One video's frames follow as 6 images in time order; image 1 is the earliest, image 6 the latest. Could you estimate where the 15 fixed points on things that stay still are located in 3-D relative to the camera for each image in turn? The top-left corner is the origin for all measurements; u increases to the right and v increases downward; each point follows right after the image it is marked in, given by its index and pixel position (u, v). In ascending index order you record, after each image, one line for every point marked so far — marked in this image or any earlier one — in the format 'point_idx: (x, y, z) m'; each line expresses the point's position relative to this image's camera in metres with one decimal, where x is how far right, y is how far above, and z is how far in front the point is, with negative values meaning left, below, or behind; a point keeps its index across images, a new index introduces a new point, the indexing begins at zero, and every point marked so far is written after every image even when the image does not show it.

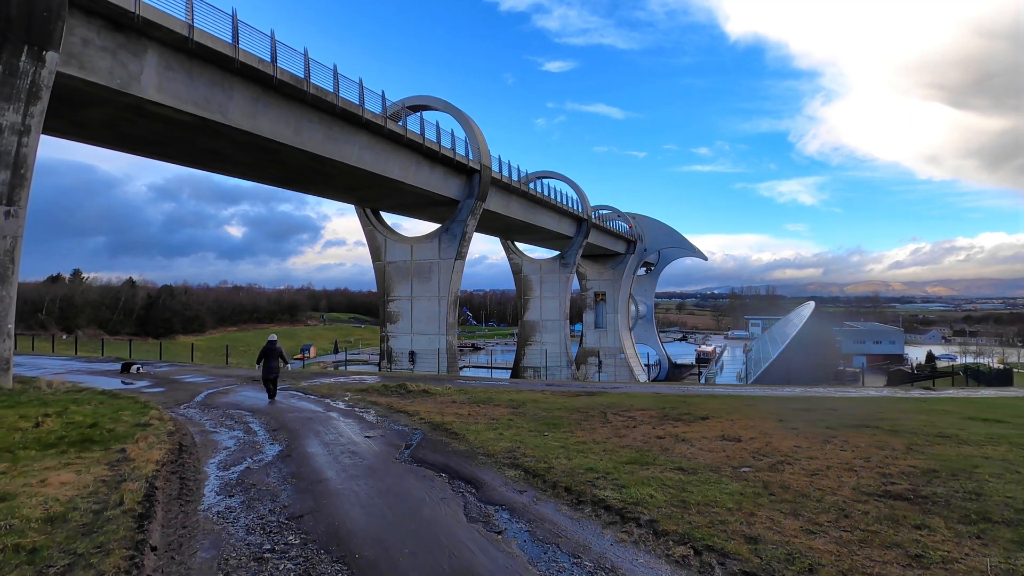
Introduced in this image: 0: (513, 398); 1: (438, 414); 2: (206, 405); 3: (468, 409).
0: (0.0, -2.5, +11.7) m
1: (-1.3, -2.2, +9.0) m
2: (-6.7, -2.6, +11.4) m
3: (-0.9, -2.3, +9.6) m
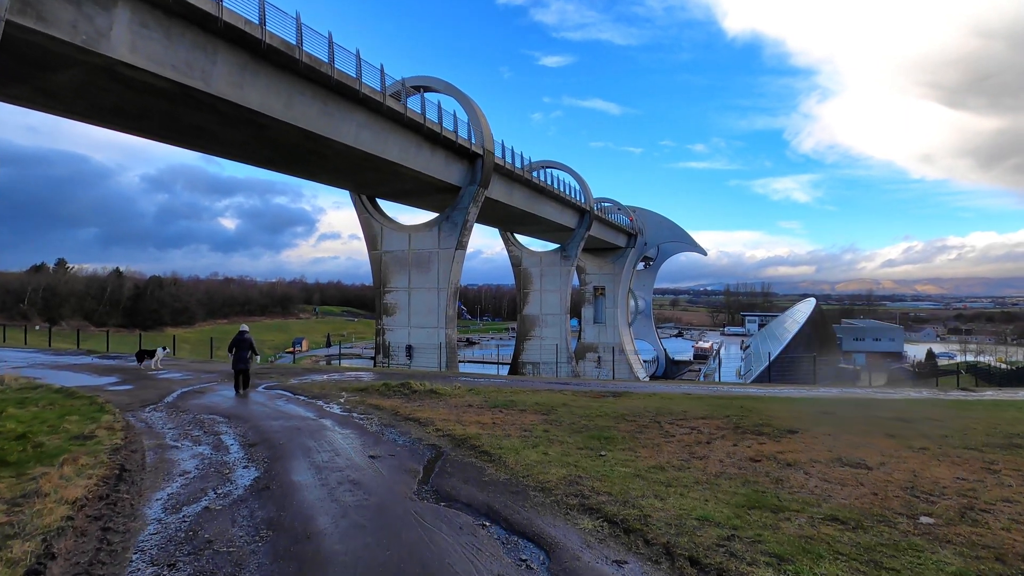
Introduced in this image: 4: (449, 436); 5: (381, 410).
0: (+0.5, -2.2, +10.0) m
1: (-0.8, -1.9, +7.3) m
2: (-6.2, -2.2, +9.6) m
3: (-0.4, -2.0, +7.9) m
4: (-0.8, -1.8, +6.4) m
5: (-2.1, -2.0, +8.6) m
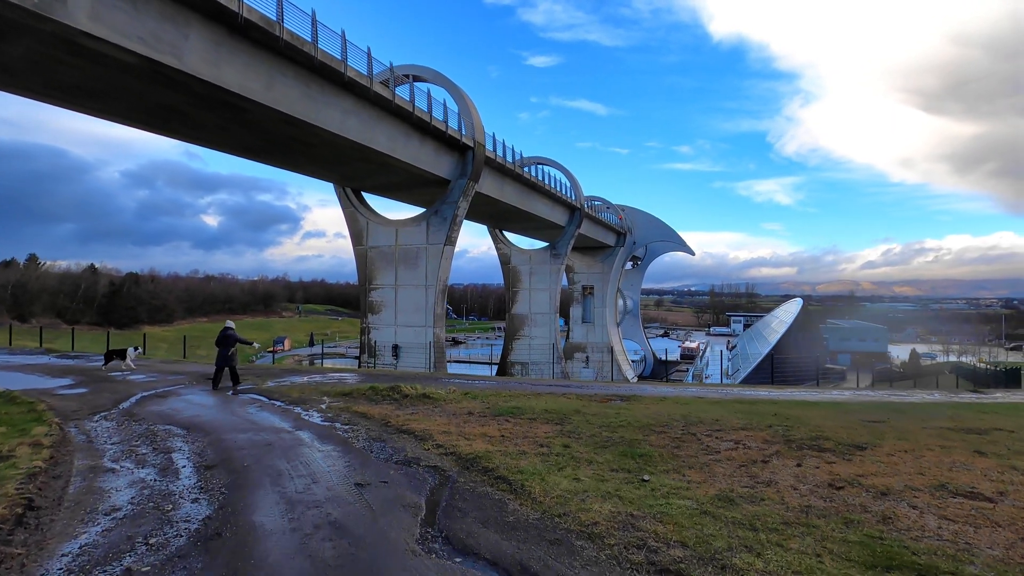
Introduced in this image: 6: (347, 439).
0: (+0.5, -2.0, +8.9) m
1: (-0.6, -1.8, +6.1) m
2: (-6.1, -2.0, +8.3) m
3: (-0.2, -1.8, +6.8) m
4: (-0.6, -1.7, +5.3) m
5: (-2.0, -1.9, +7.4) m
6: (-1.9, -1.8, +6.1) m
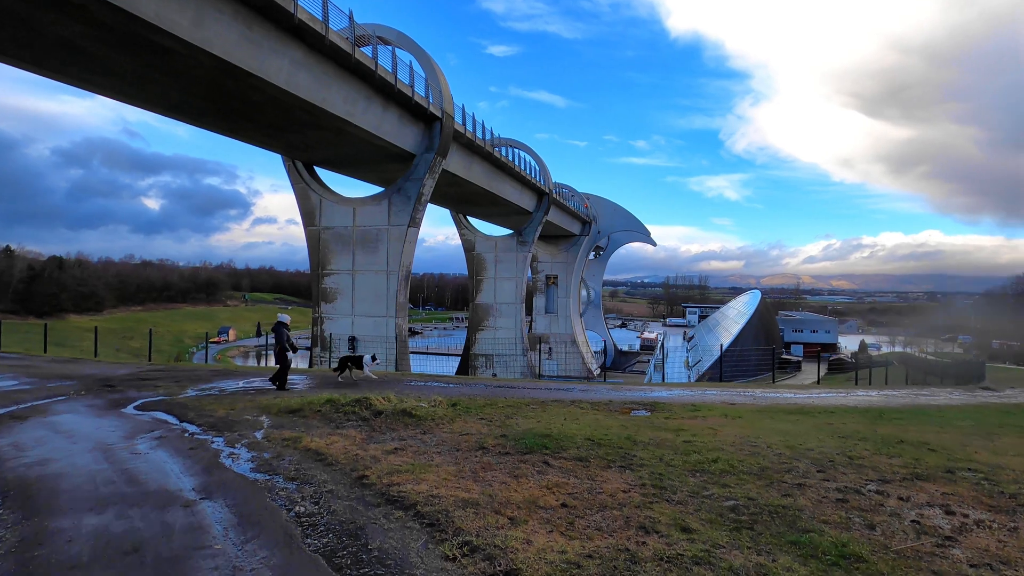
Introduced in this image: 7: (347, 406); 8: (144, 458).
0: (+0.8, -1.8, +6.4) m
1: (-0.1, -1.5, +3.5) m
2: (-5.8, -1.7, +5.2) m
3: (+0.2, -1.6, +4.2) m
4: (0.0, -1.5, +2.6) m
5: (-1.6, -1.6, +4.6) m
6: (-1.4, -1.5, +3.4) m
7: (-2.4, -1.7, +7.5) m
8: (-3.6, -1.6, +5.1) m
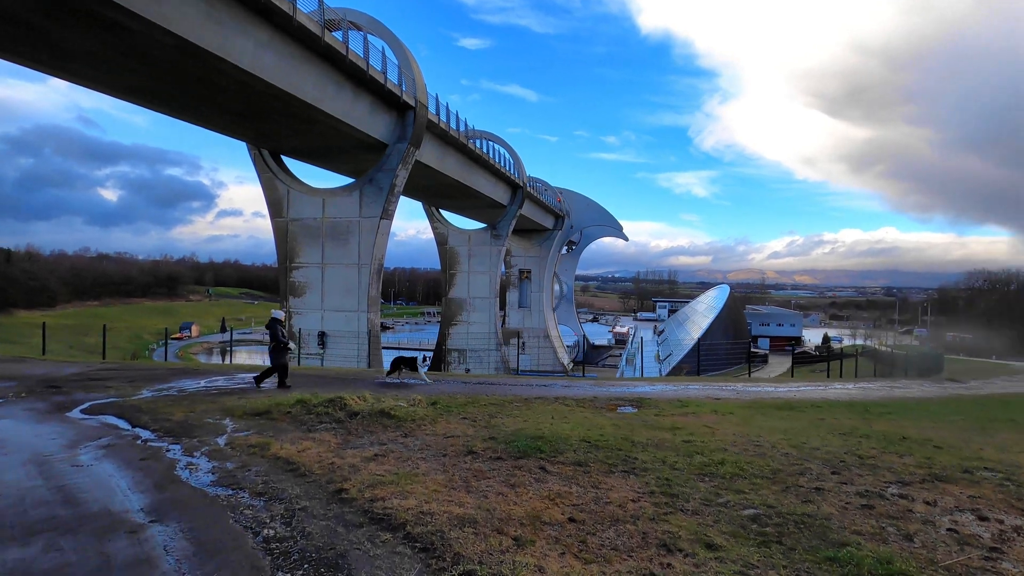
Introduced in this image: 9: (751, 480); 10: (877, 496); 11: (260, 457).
0: (+0.7, -1.7, +6.0) m
1: (-0.1, -1.4, +3.0) m
2: (-5.8, -1.6, +4.5) m
3: (+0.2, -1.5, +3.7) m
4: (+0.1, -1.4, +2.2) m
5: (-1.6, -1.5, +4.1) m
6: (-1.4, -1.4, +2.9) m
7: (-2.6, -1.6, +7.0) m
8: (-3.6, -1.6, +4.5) m
9: (+2.0, -1.6, +4.4) m
10: (+2.7, -1.6, +3.9) m
11: (-2.3, -1.6, +4.8) m
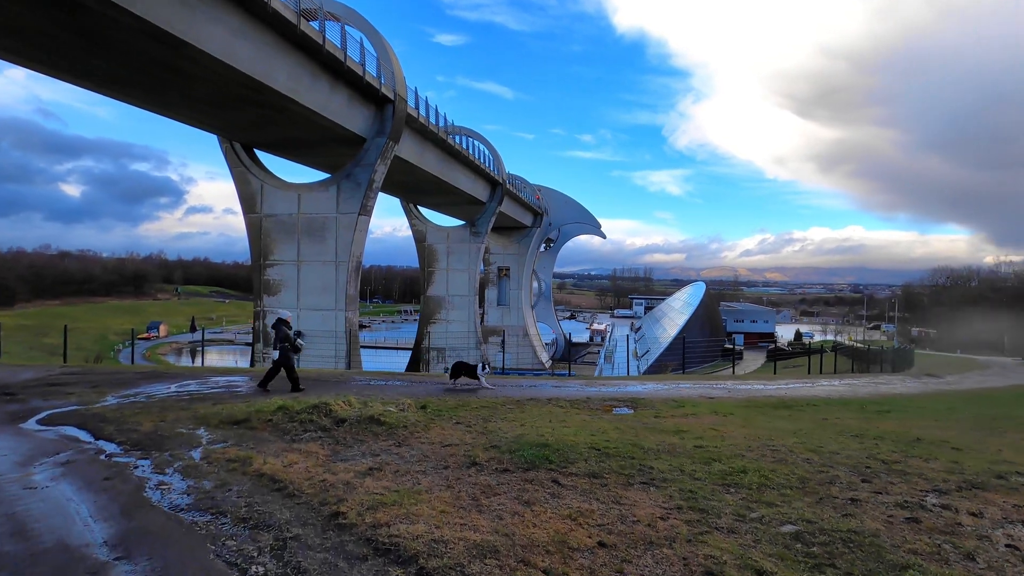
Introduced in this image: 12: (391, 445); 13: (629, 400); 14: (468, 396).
0: (+0.7, -1.6, +5.6) m
1: (+0.1, -1.4, +2.6) m
2: (-5.7, -1.6, +3.8) m
3: (+0.3, -1.5, +3.4) m
4: (+0.3, -1.4, +1.8) m
5: (-1.5, -1.5, +3.6) m
6: (-1.2, -1.4, +2.4) m
7: (-2.6, -1.6, +6.5) m
8: (-3.5, -1.5, +3.9) m
9: (+2.1, -1.6, +4.1) m
10: (+2.8, -1.5, +3.7) m
11: (-2.2, -1.5, +4.3) m
12: (-1.3, -1.6, +5.5) m
13: (+2.3, -2.1, +10.0) m
14: (-0.5, -2.1, +10.4) m
